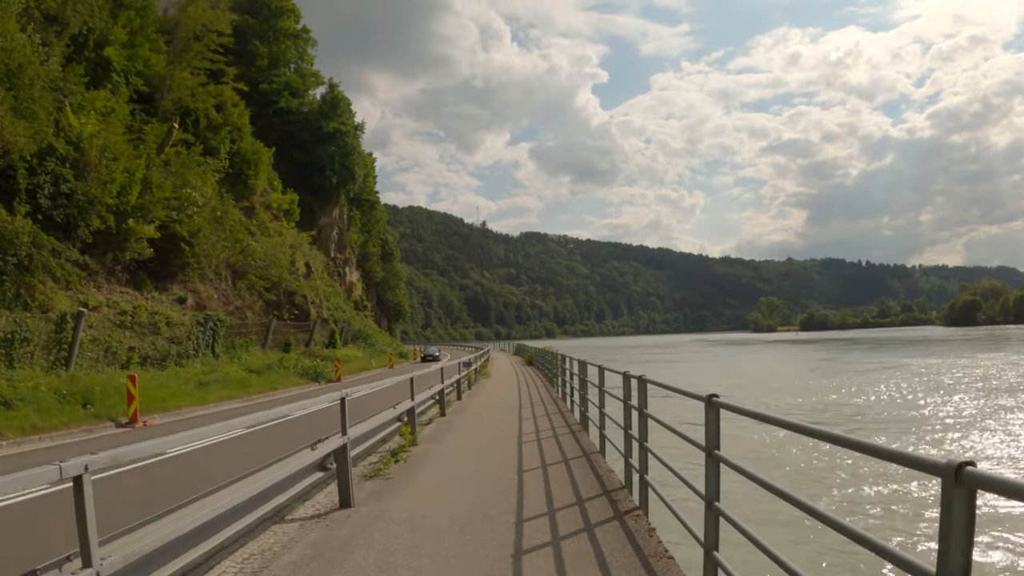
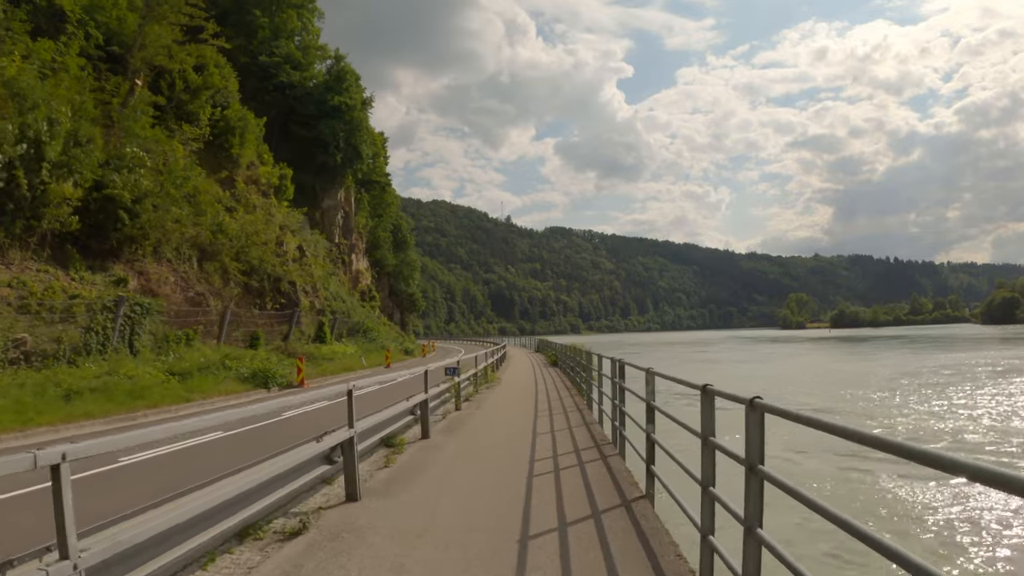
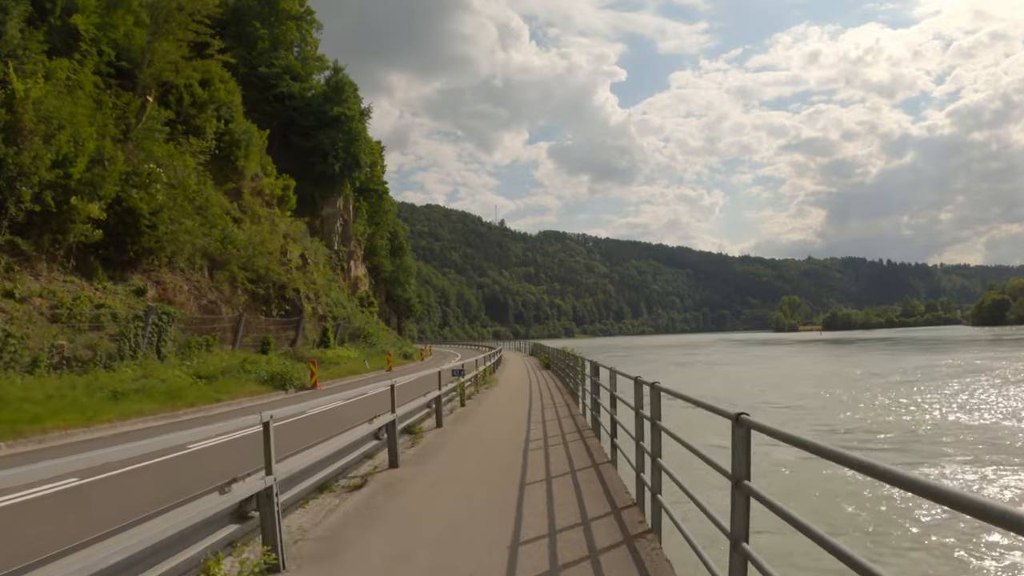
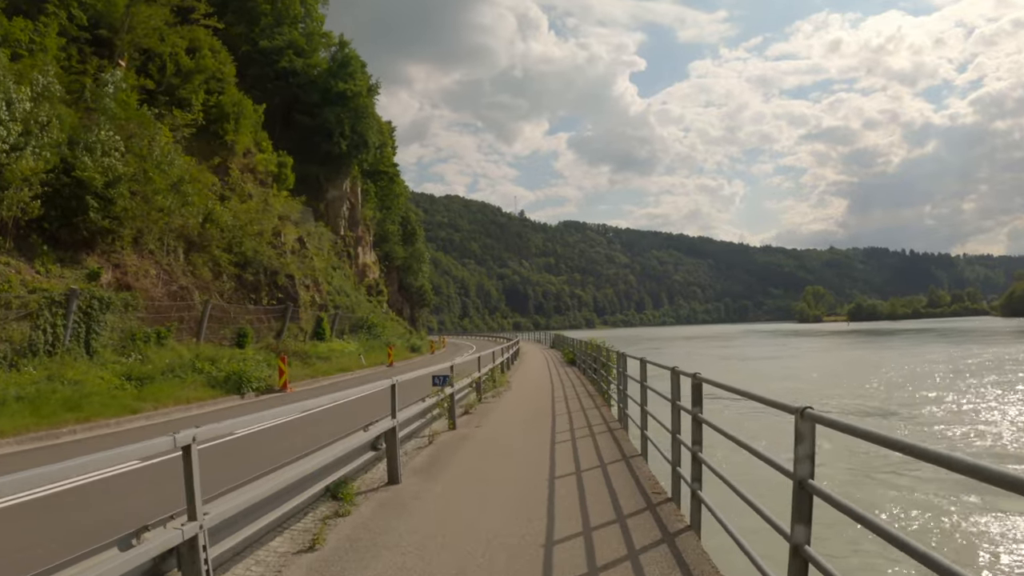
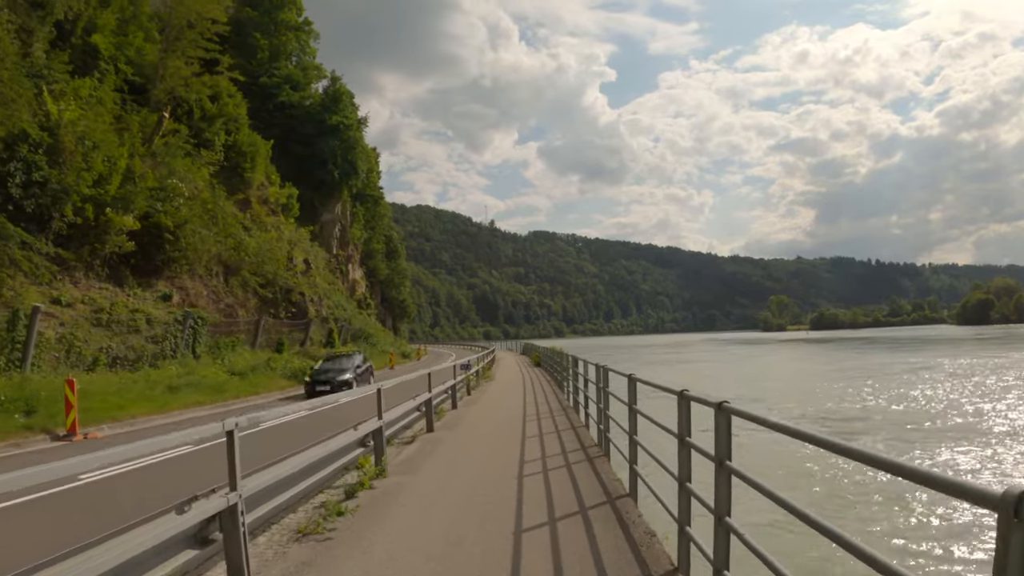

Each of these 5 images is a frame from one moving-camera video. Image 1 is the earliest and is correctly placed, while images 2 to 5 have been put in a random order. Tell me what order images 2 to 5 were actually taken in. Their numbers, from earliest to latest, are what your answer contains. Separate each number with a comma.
5, 3, 2, 4
